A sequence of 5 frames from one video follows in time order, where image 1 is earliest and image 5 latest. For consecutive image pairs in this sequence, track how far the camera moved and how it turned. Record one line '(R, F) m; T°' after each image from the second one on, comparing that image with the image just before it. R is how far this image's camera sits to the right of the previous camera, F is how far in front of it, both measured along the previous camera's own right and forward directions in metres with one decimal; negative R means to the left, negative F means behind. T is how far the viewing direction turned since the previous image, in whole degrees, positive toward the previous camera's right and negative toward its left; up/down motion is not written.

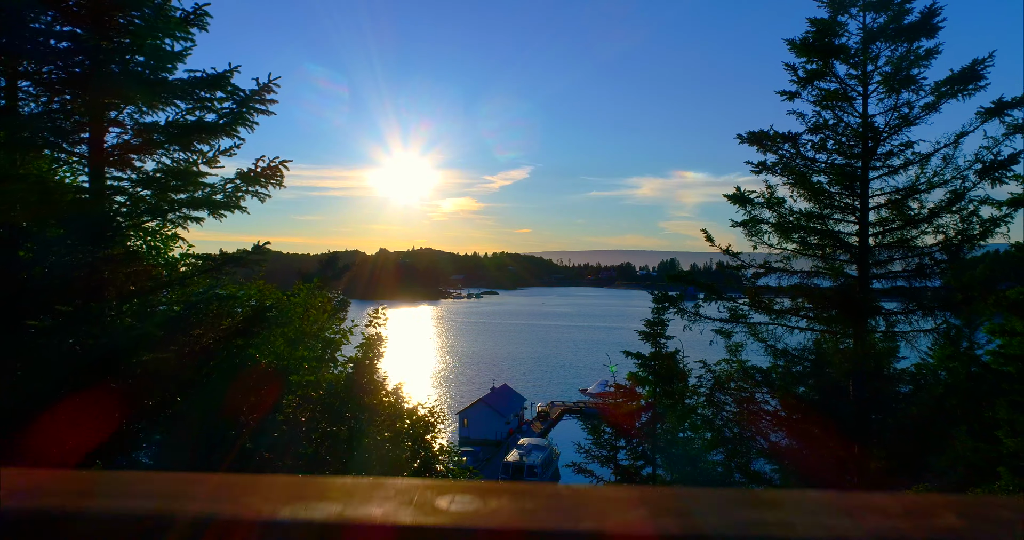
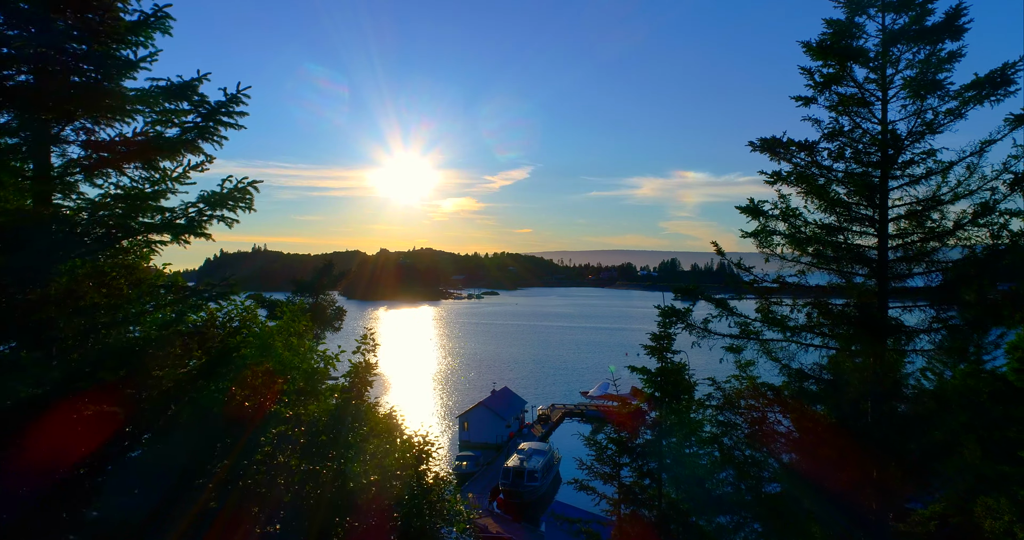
(0.0, +0.4) m; 0°
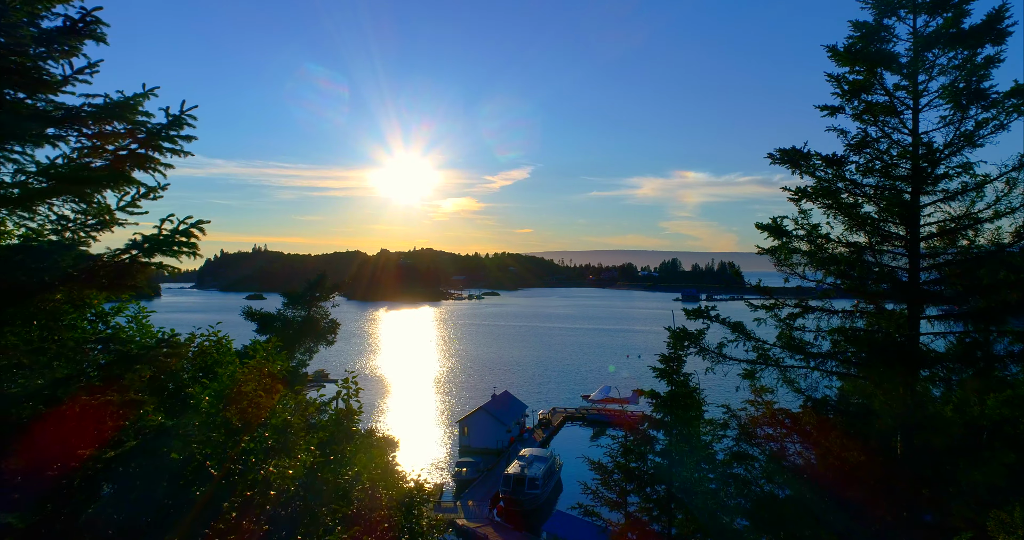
(0.0, +0.5) m; 0°
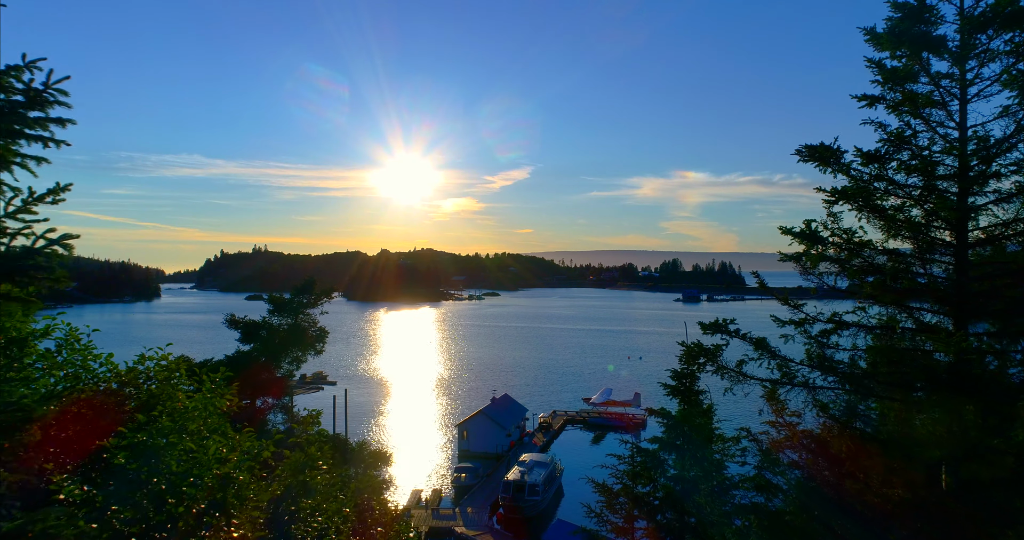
(0.0, +0.7) m; 0°
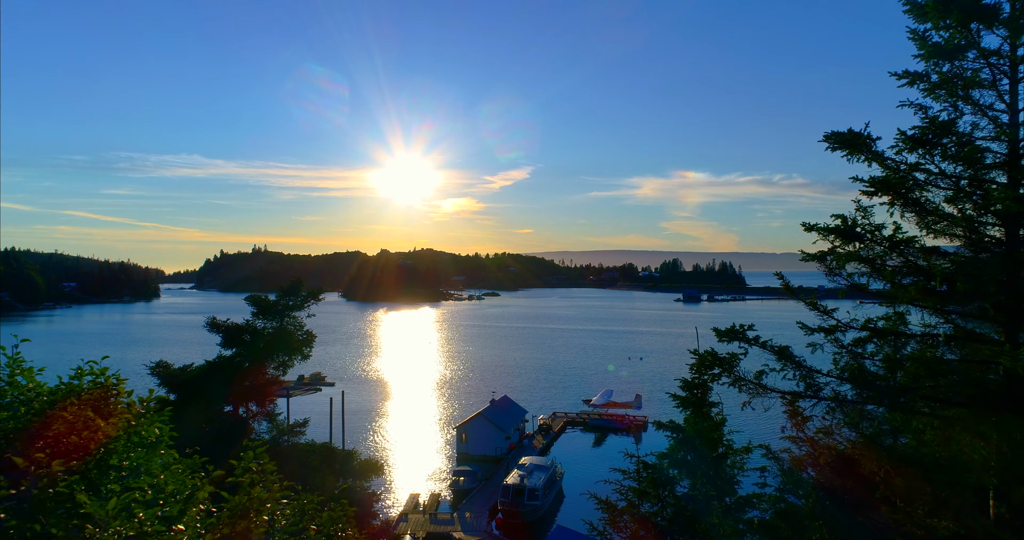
(+0.1, +0.6) m; 0°
